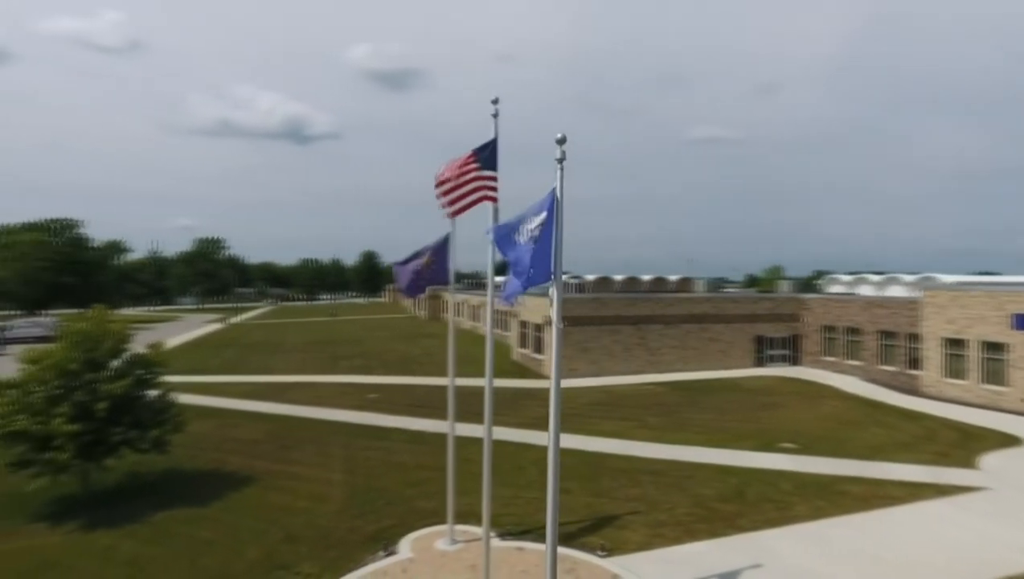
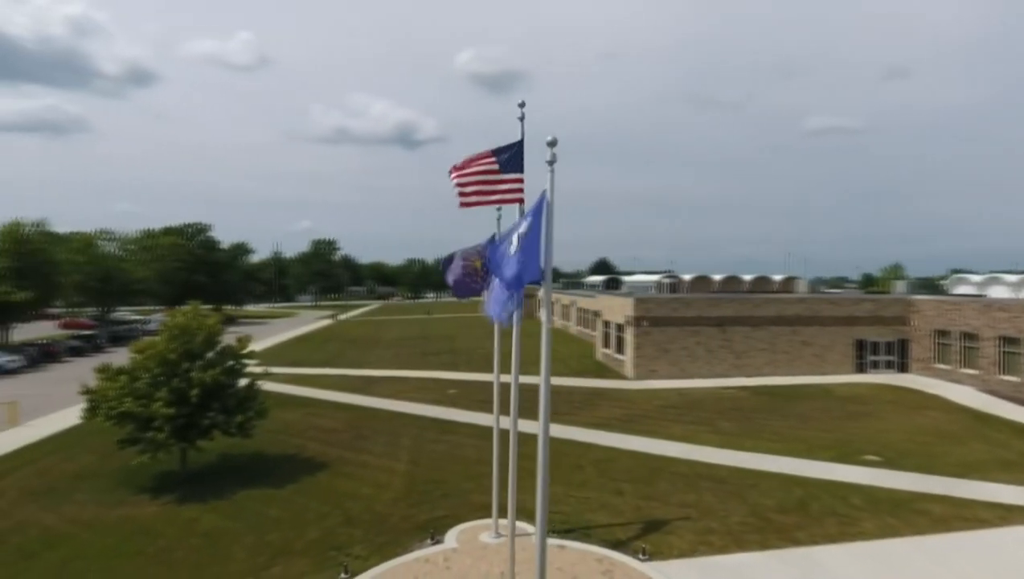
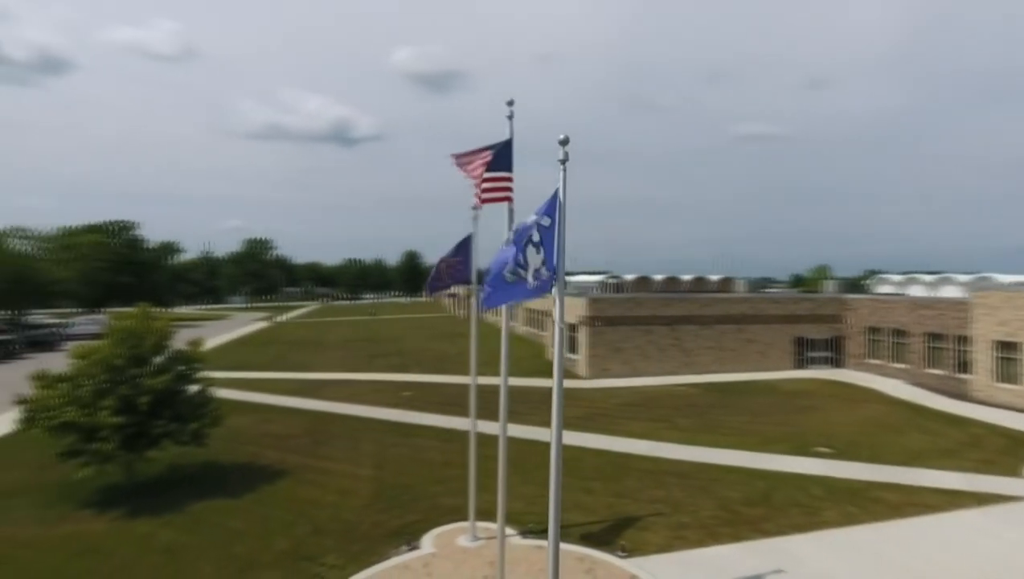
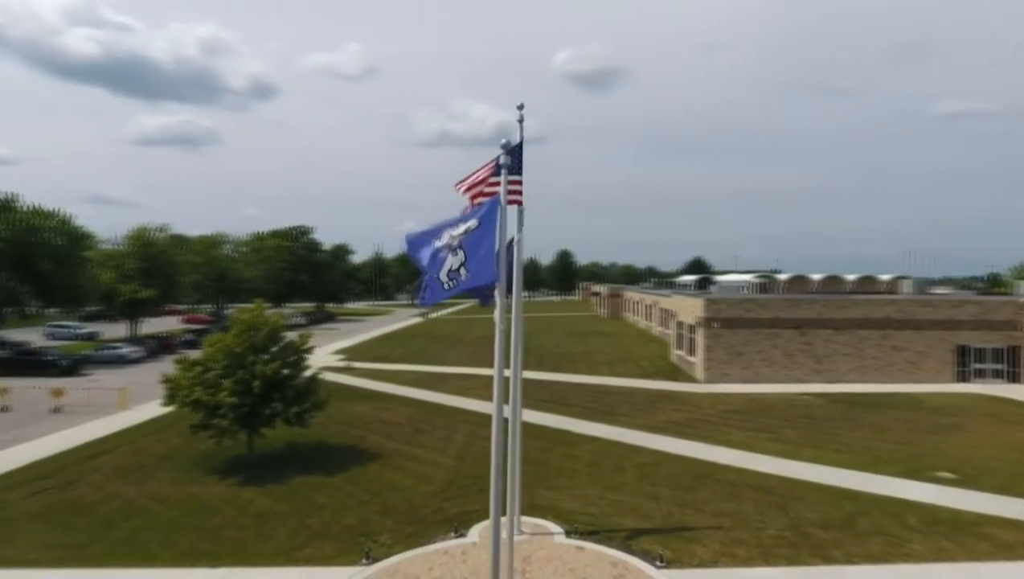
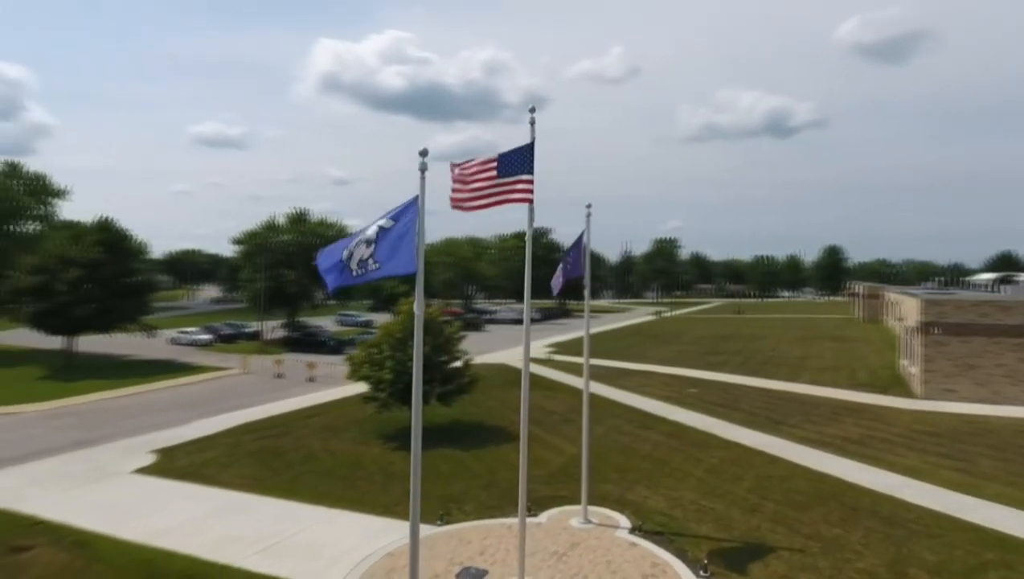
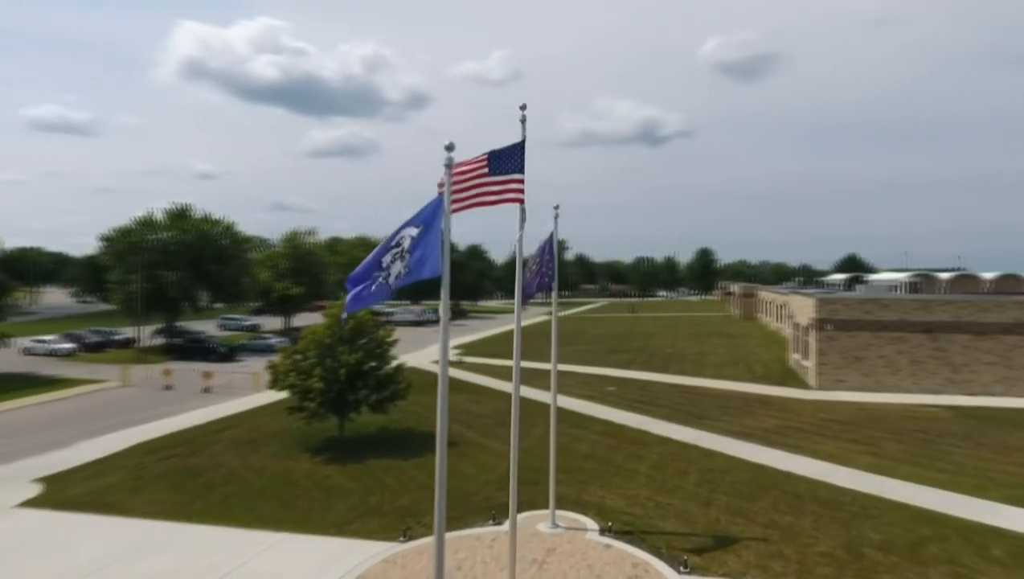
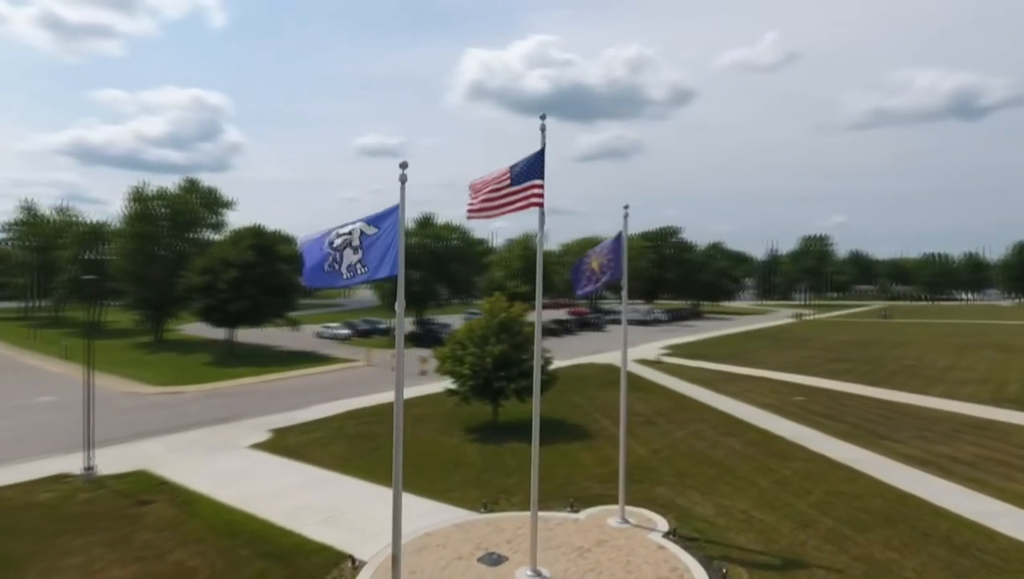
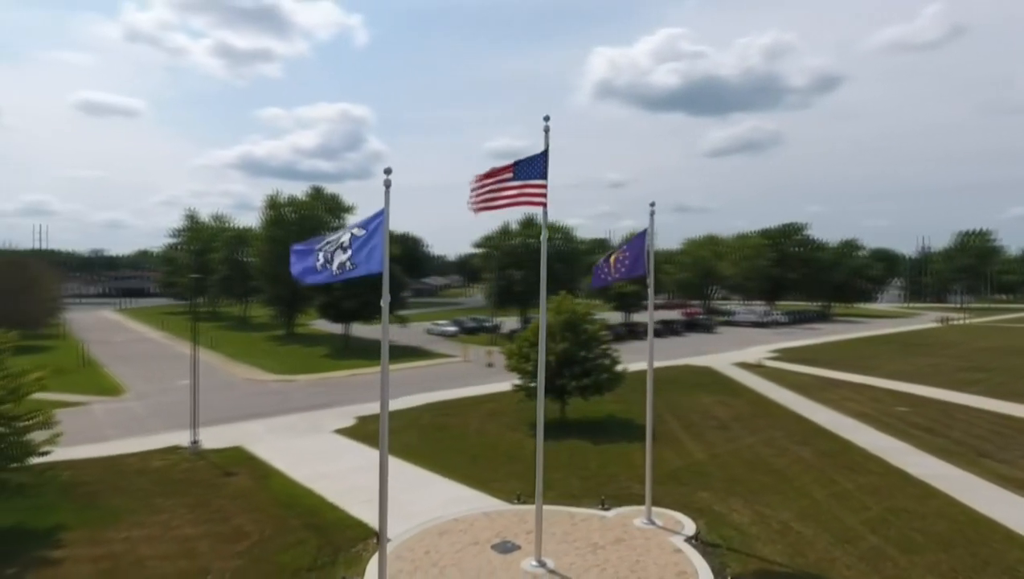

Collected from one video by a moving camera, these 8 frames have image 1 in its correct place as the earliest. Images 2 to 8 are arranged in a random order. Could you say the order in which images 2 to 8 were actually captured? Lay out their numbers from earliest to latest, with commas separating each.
3, 2, 4, 6, 5, 7, 8
